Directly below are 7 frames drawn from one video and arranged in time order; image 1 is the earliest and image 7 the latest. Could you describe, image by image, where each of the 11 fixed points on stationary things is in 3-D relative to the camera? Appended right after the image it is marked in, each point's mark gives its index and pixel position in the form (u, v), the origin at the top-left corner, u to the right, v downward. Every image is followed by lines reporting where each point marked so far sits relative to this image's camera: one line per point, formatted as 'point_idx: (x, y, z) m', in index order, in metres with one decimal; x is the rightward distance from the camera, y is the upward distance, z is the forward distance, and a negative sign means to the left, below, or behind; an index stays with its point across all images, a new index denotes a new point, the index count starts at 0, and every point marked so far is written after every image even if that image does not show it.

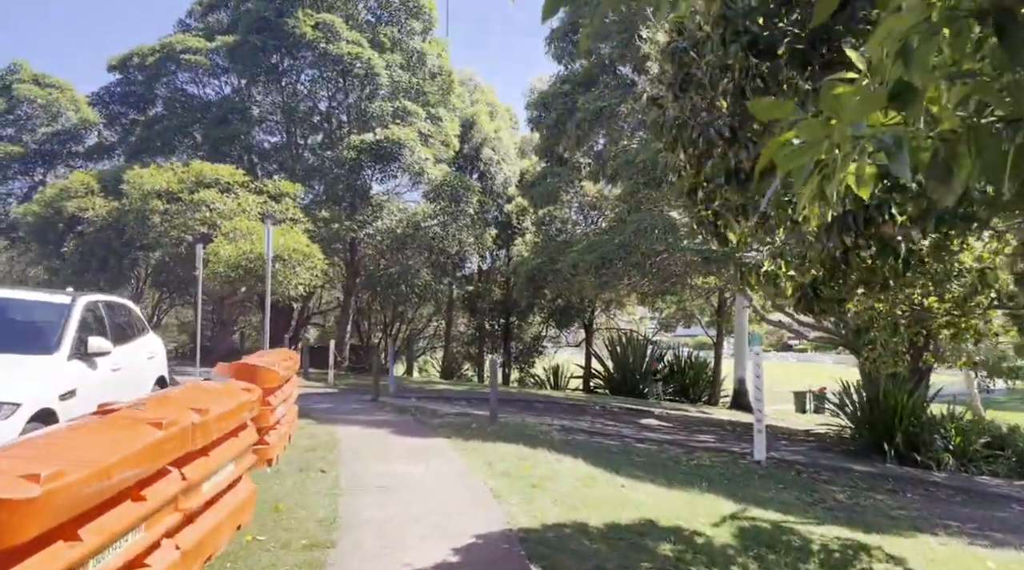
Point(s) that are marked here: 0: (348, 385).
0: (-3.6, -2.2, +17.5) m
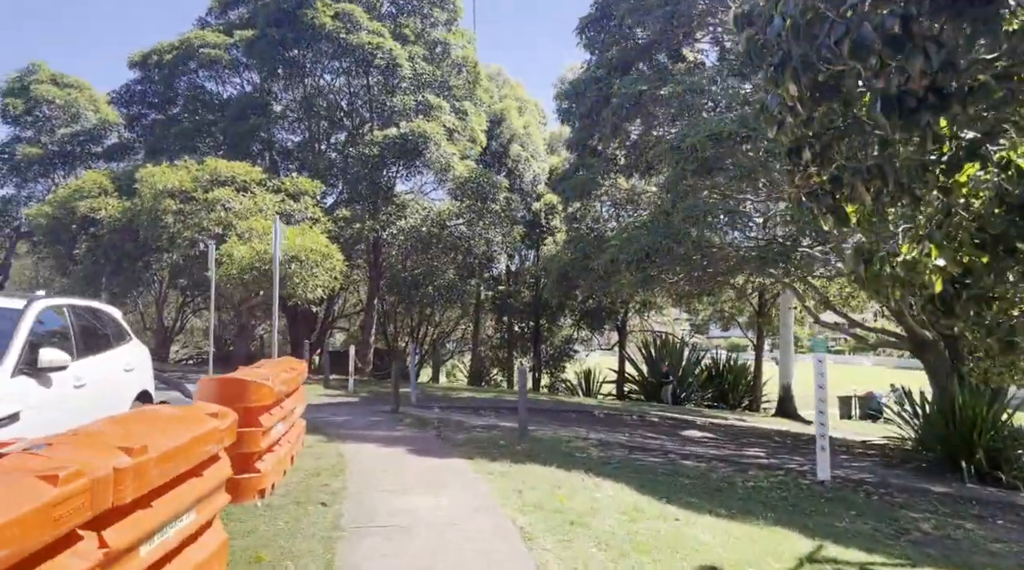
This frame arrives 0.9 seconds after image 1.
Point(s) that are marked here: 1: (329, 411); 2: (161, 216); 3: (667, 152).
0: (-3.0, -2.3, +16.5) m
1: (-2.9, -2.0, +12.2) m
2: (-8.2, +1.6, +18.3) m
3: (+2.6, +2.2, +13.1) m
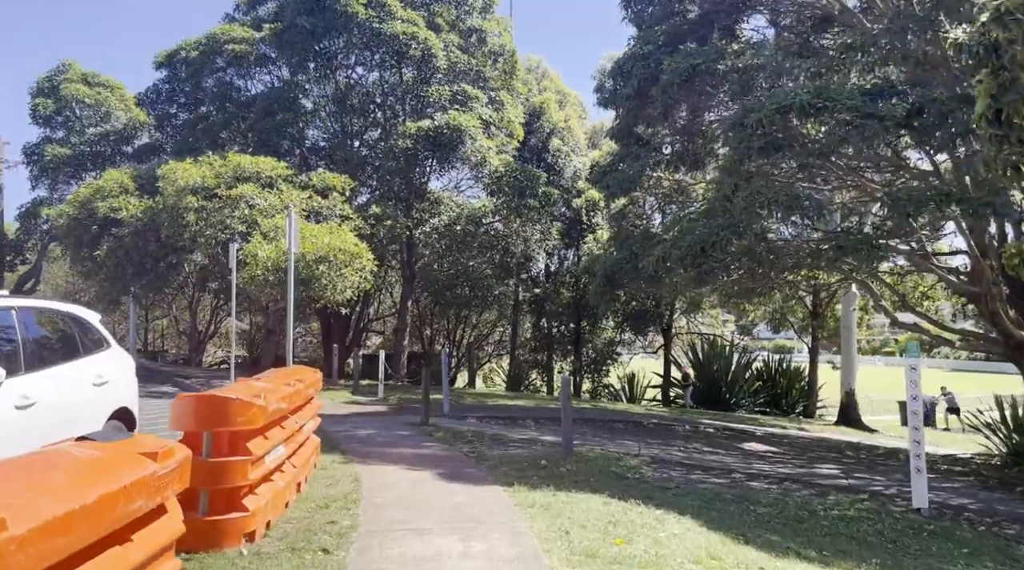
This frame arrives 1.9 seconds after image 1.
0: (-2.2, -2.3, +15.4) m
1: (-2.3, -2.0, +11.1) m
2: (-7.3, +1.5, +17.5) m
3: (+3.2, +2.3, +11.7) m
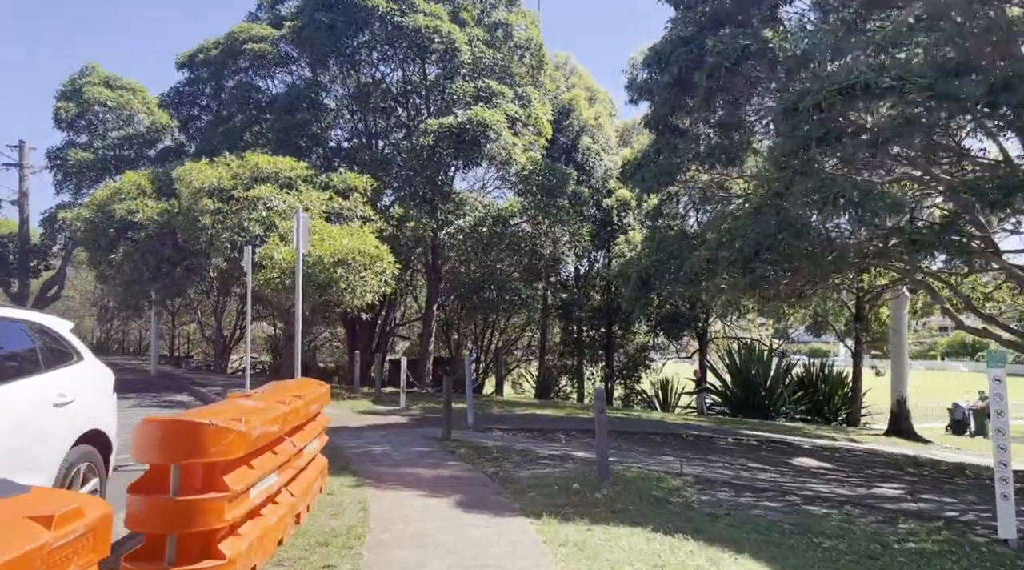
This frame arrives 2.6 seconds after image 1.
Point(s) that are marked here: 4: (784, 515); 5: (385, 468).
0: (-1.7, -2.3, +14.5) m
1: (-1.9, -2.0, +10.3) m
2: (-6.7, +1.4, +16.8) m
3: (+3.6, +2.3, +10.7) m
4: (+2.7, -2.3, +7.9) m
5: (-1.3, -1.9, +8.3) m
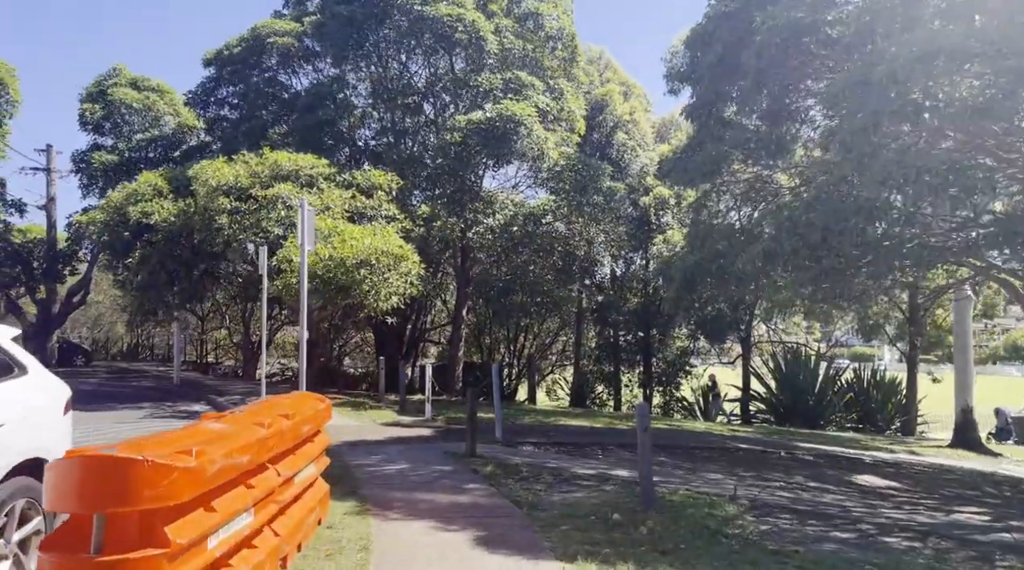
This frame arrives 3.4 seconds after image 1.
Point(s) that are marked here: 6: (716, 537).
0: (-1.1, -2.4, +13.6) m
1: (-1.5, -2.0, +9.3) m
2: (-6.1, +1.4, +16.1) m
3: (+3.9, +2.3, +9.5) m
4: (+3.0, -2.3, +6.7) m
5: (-1.1, -1.9, +7.4) m
6: (+1.7, -2.1, +6.4) m
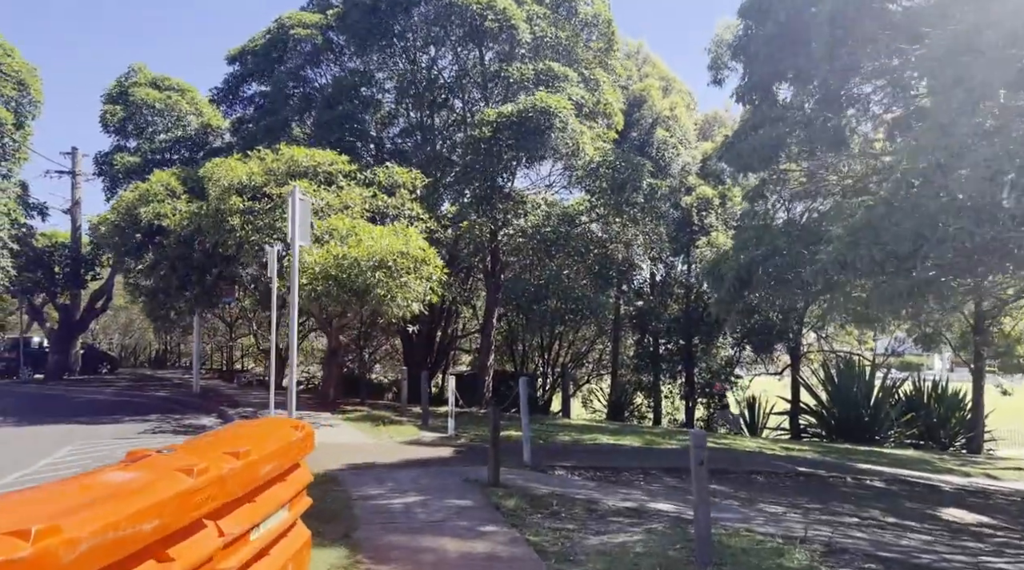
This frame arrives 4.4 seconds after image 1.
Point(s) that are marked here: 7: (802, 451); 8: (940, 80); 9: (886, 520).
0: (-0.6, -2.4, +12.3) m
1: (-1.2, -2.1, +8.1) m
2: (-5.5, +1.3, +15.1) m
3: (+4.2, +2.3, +8.1) m
4: (+3.2, -2.3, +5.3) m
5: (-0.9, -1.9, +6.1) m
6: (+1.8, -2.1, +5.1) m
7: (+6.1, -3.4, +16.4) m
8: (+4.2, +2.1, +8.1) m
9: (+4.2, -2.6, +8.9) m
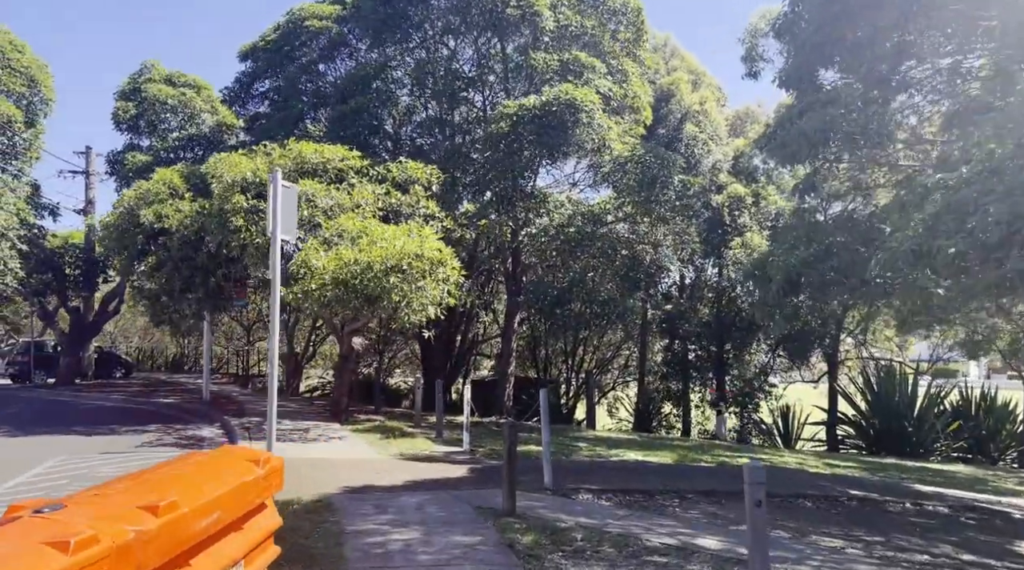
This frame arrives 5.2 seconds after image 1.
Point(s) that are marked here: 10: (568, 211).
0: (-0.3, -2.5, +11.3) m
1: (-1.1, -2.1, +7.1) m
2: (-5.1, +1.2, +14.2) m
3: (+4.4, +2.2, +6.9) m
4: (+3.2, -2.3, +4.2) m
5: (-0.8, -1.9, +5.1) m
6: (+1.9, -2.1, +4.0) m
7: (+6.5, -3.5, +15.2) m
8: (+4.4, +2.1, +6.9) m
9: (+4.4, -2.7, +7.7) m
10: (+1.3, +1.8, +18.4) m
